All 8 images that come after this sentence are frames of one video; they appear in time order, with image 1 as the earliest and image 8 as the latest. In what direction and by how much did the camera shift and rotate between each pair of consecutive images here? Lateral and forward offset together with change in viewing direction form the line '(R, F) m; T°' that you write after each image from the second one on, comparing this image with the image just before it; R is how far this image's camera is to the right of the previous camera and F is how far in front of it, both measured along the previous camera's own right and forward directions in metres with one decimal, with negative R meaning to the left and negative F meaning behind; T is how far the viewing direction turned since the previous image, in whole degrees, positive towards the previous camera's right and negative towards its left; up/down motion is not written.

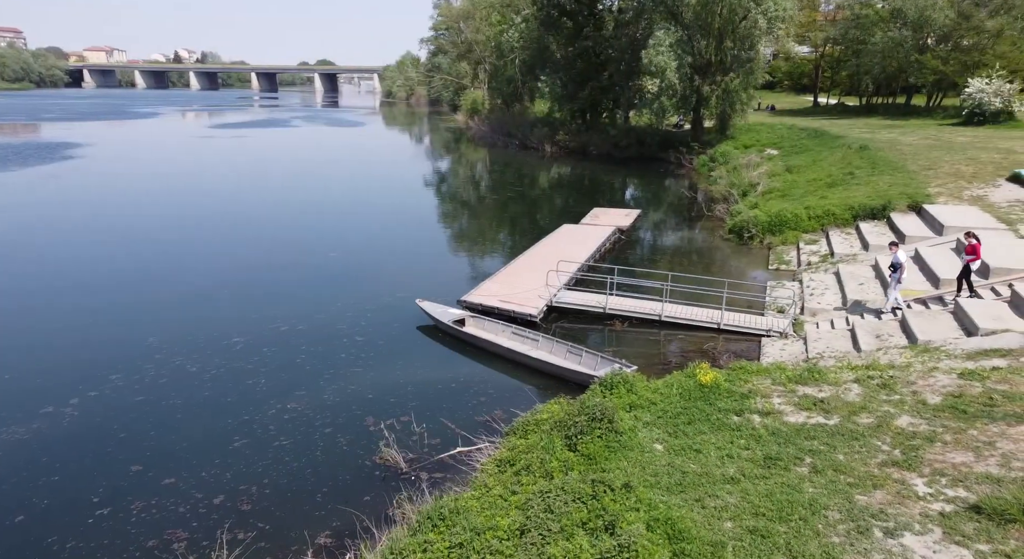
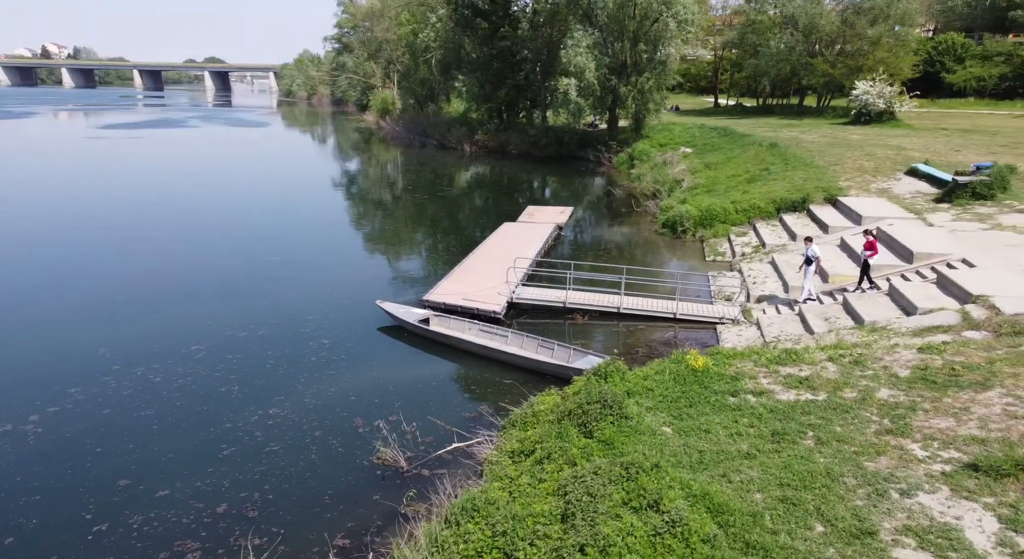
(-1.0, +0.1) m; +6°
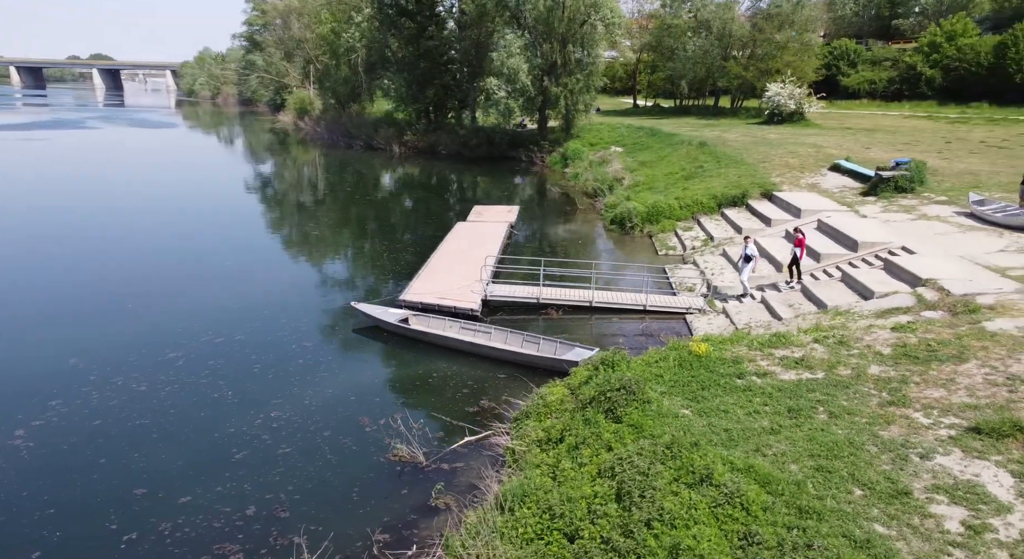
(-1.0, 0.0) m; +5°
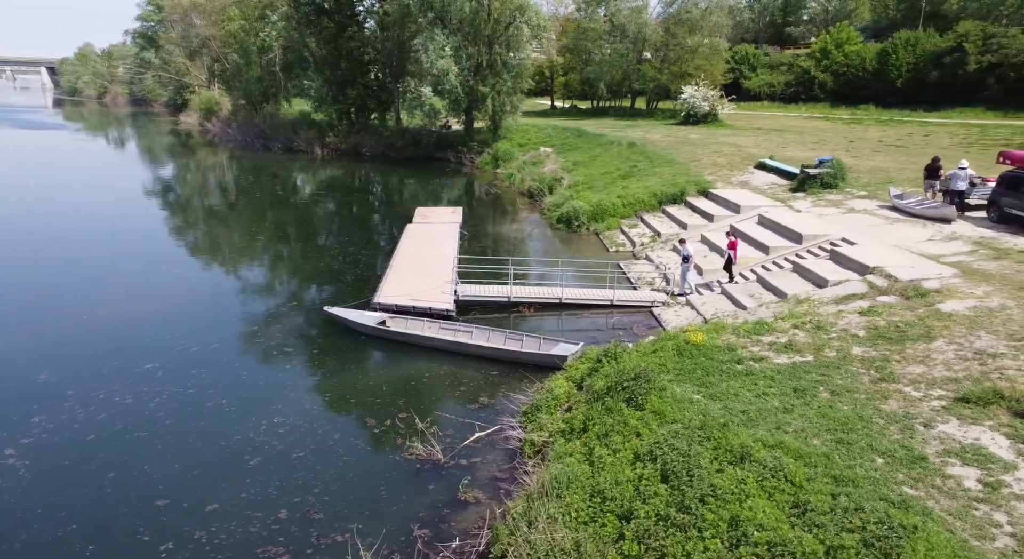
(-1.1, -0.1) m; +5°
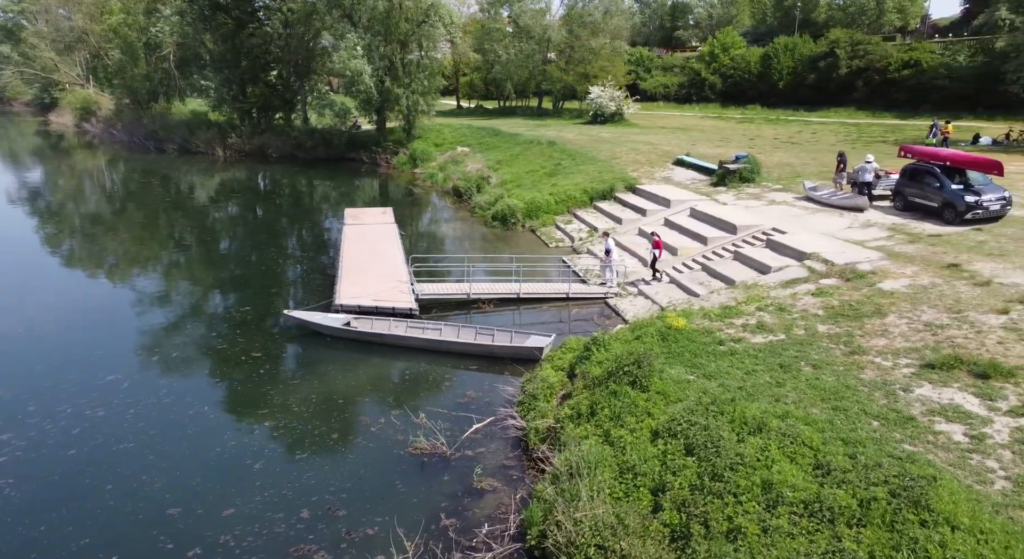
(-1.1, -0.1) m; +7°
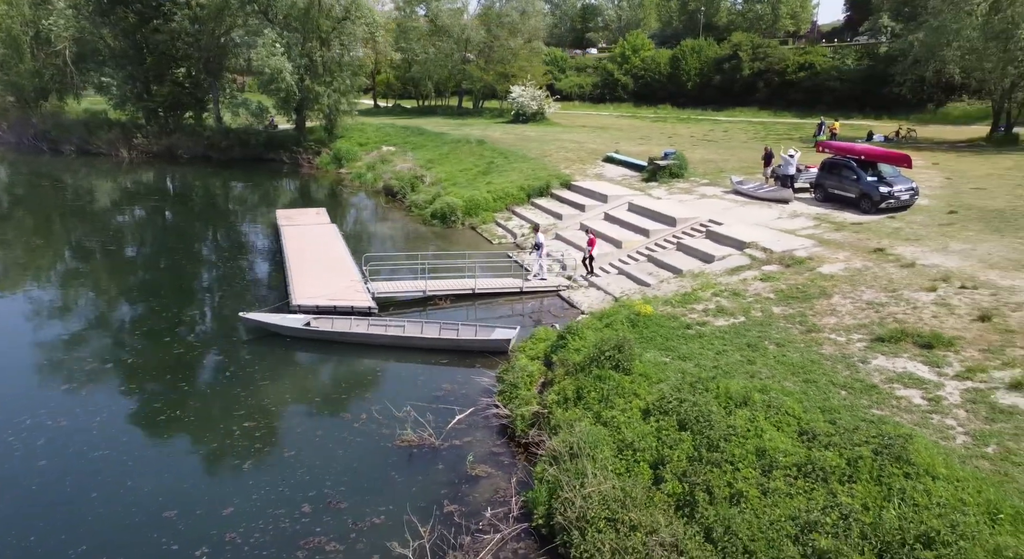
(-0.7, -0.1) m; +6°
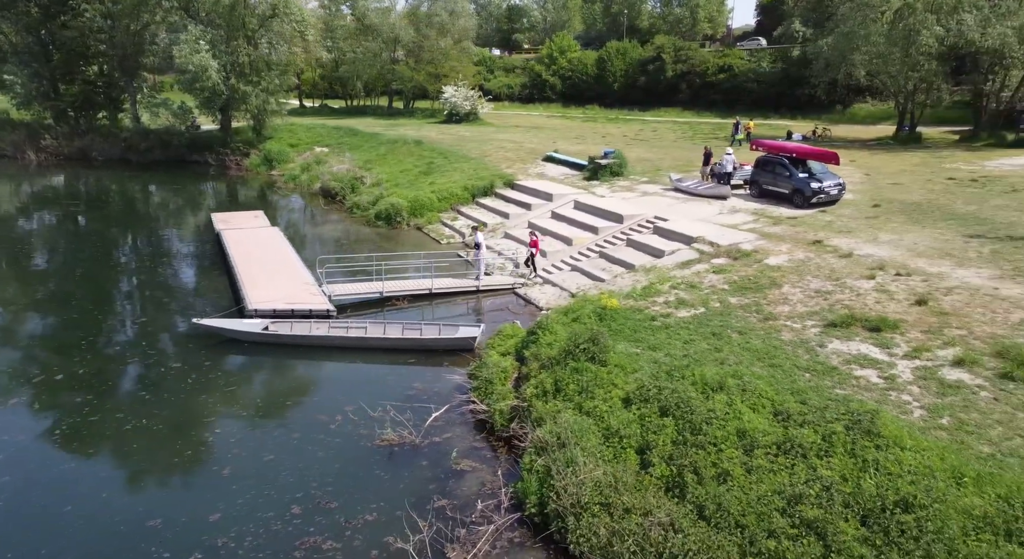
(-0.5, -0.1) m; +5°
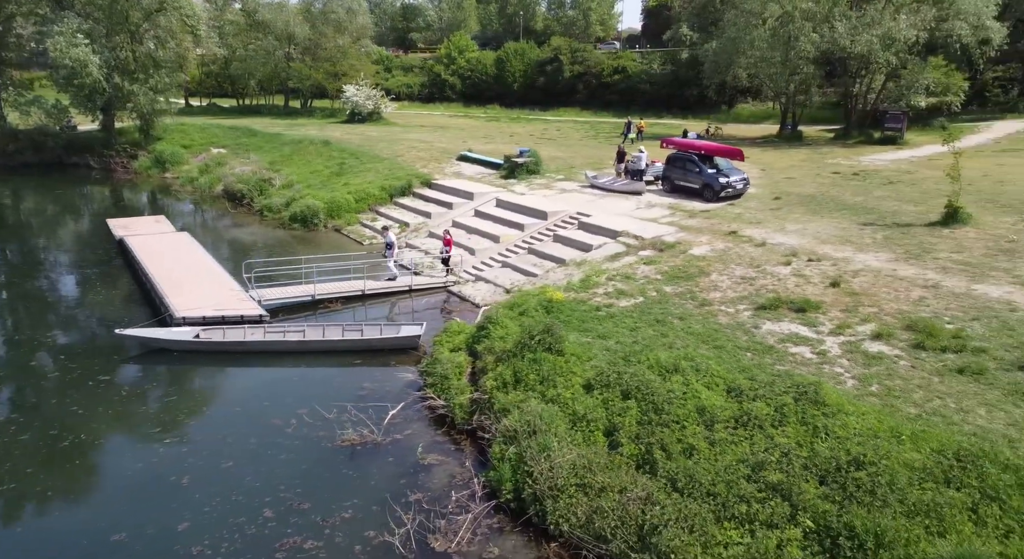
(-0.6, -0.1) m; +8°
